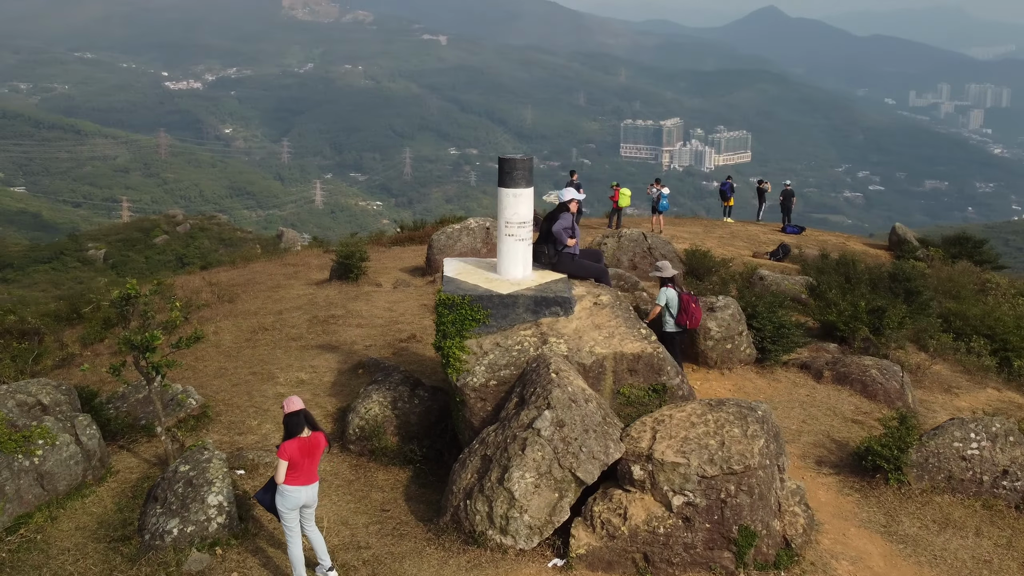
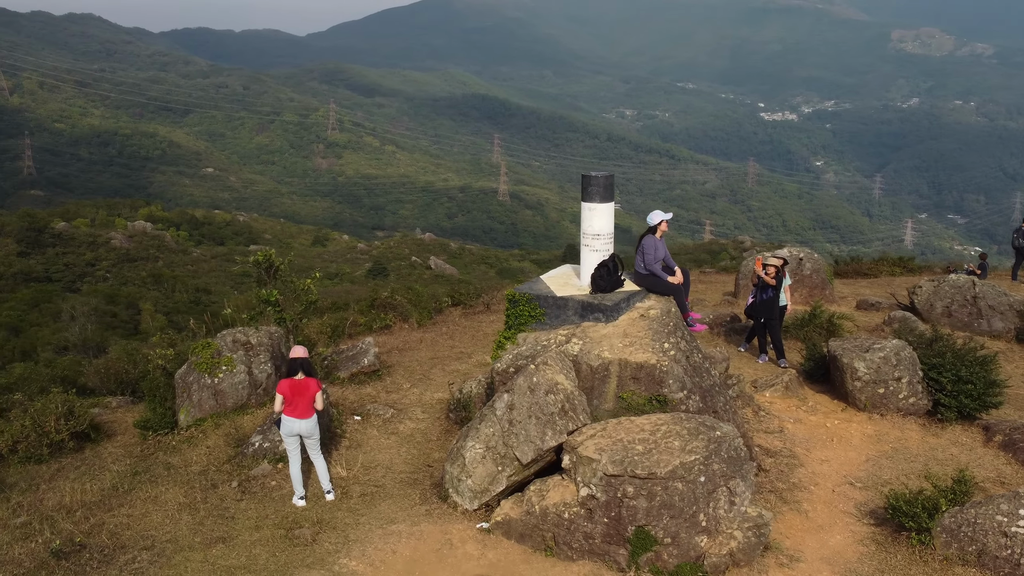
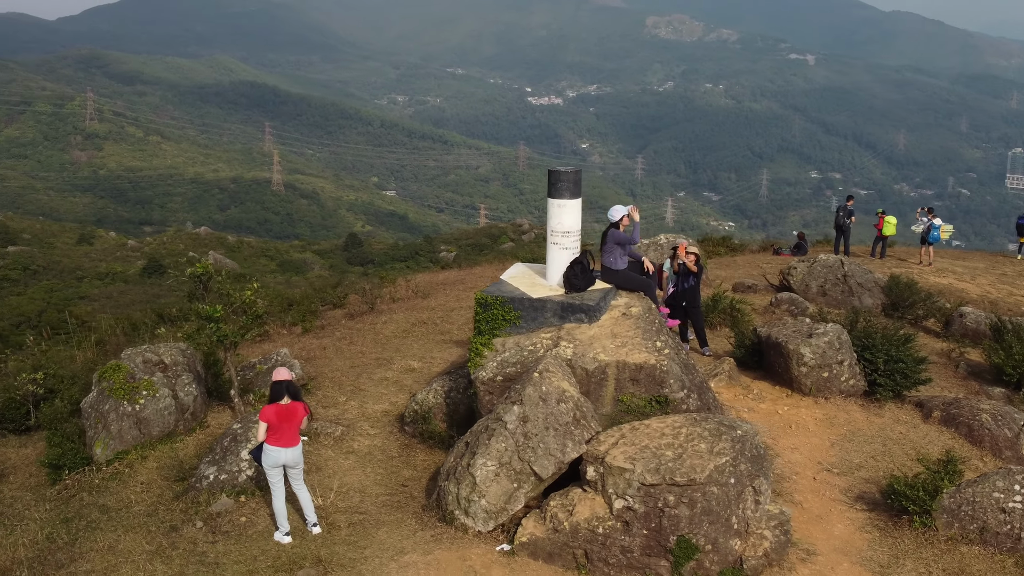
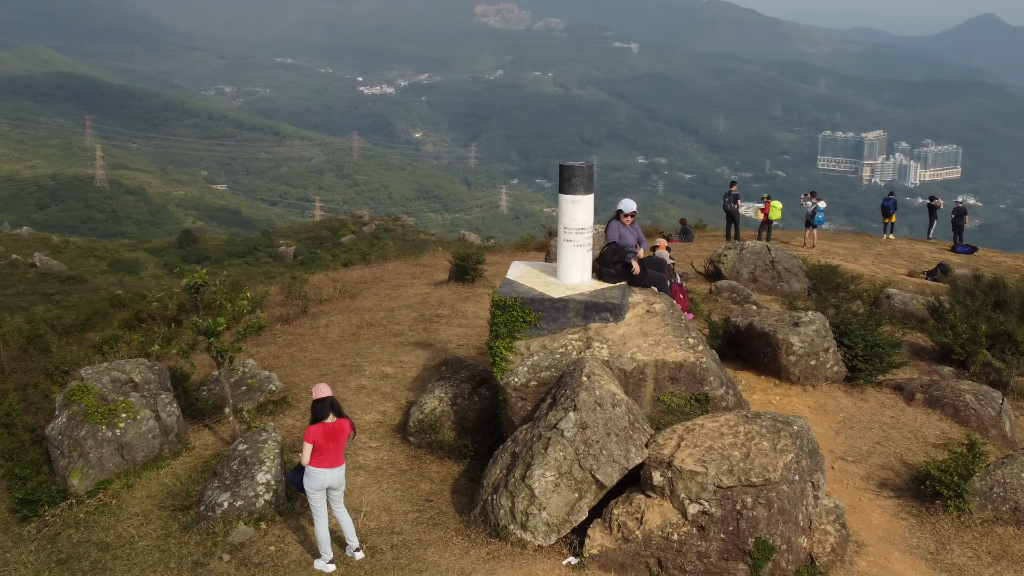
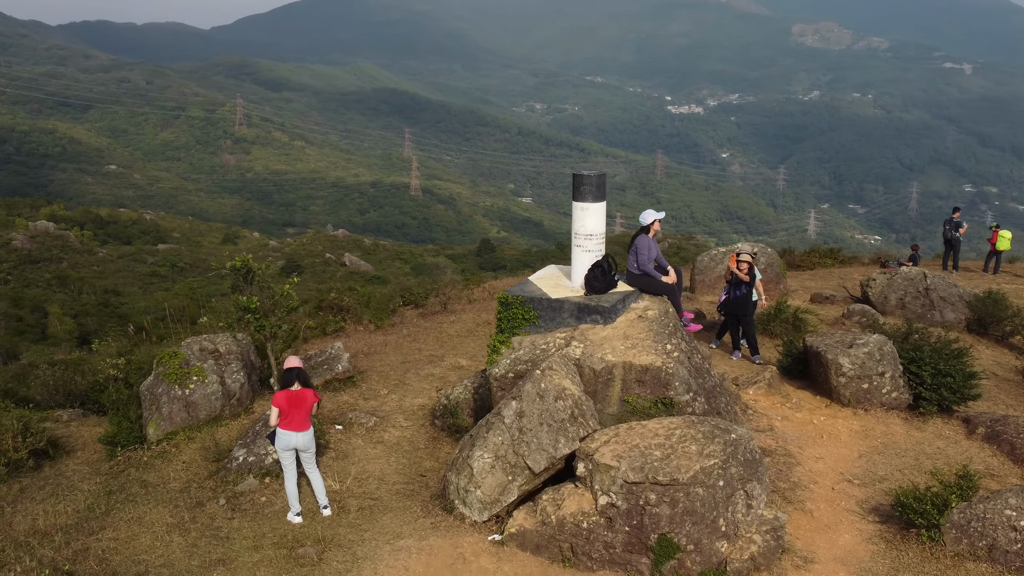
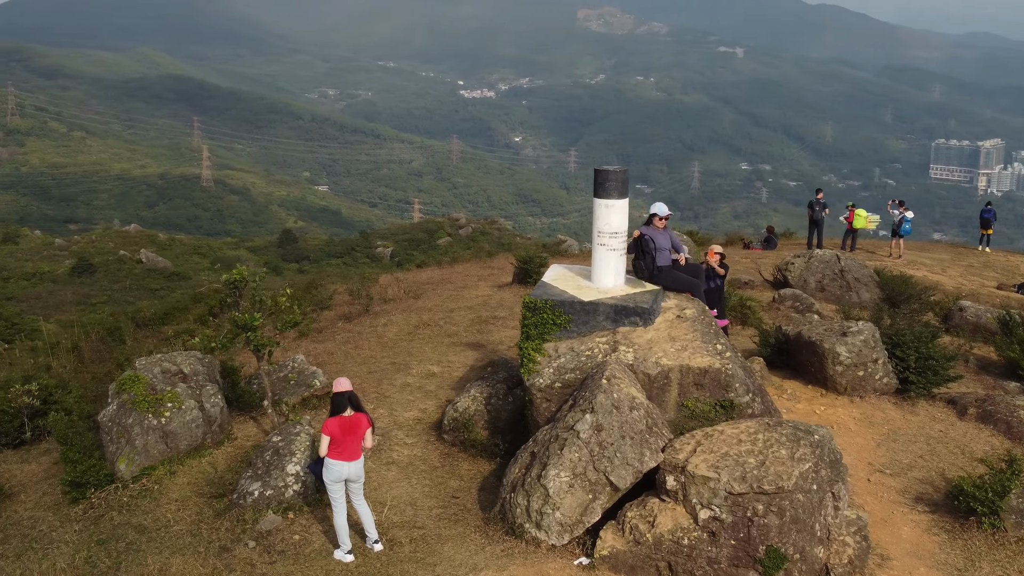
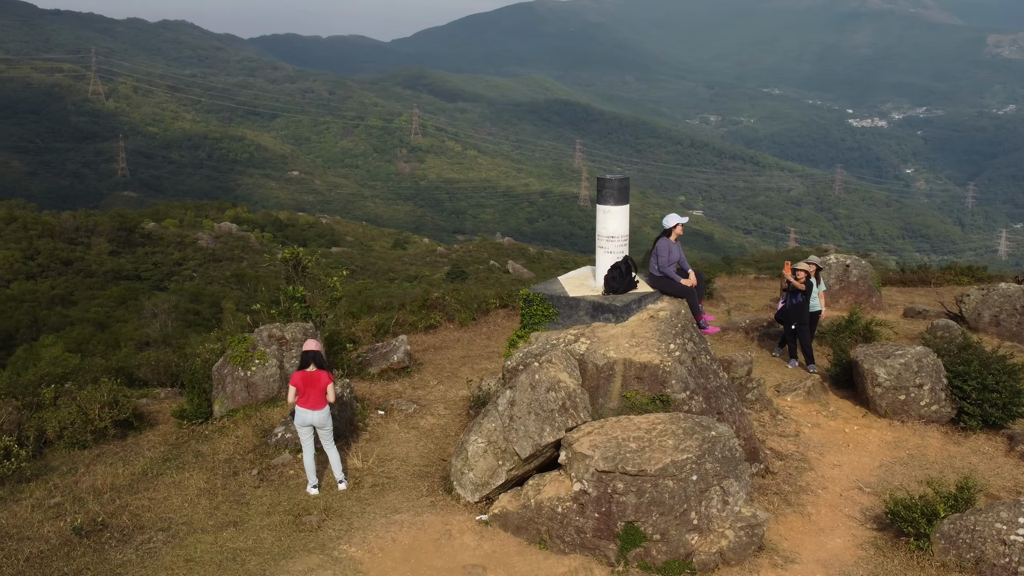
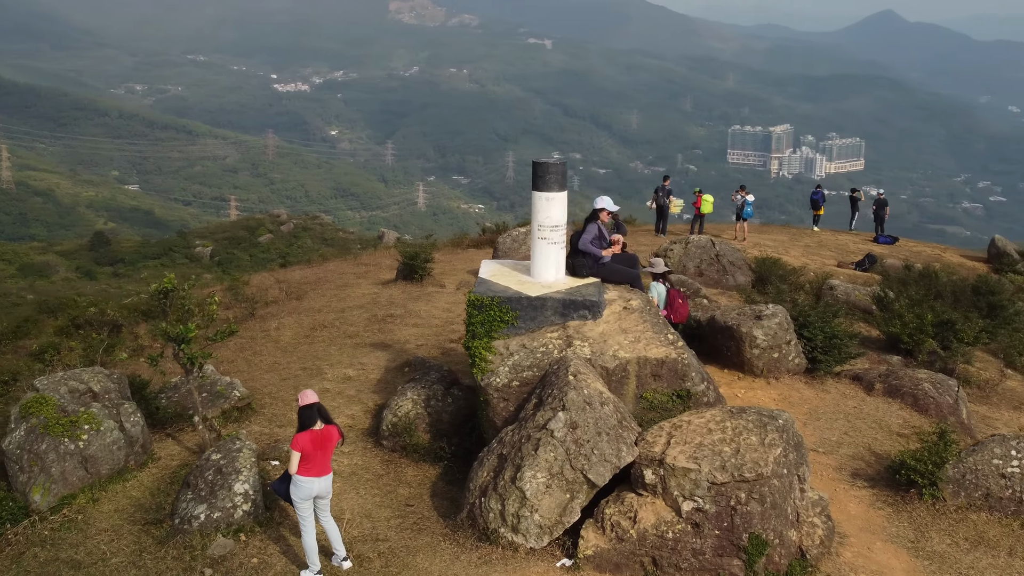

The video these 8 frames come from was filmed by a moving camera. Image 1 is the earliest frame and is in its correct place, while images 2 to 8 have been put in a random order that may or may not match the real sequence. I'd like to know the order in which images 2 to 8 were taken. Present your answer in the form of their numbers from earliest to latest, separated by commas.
8, 4, 6, 3, 5, 2, 7
